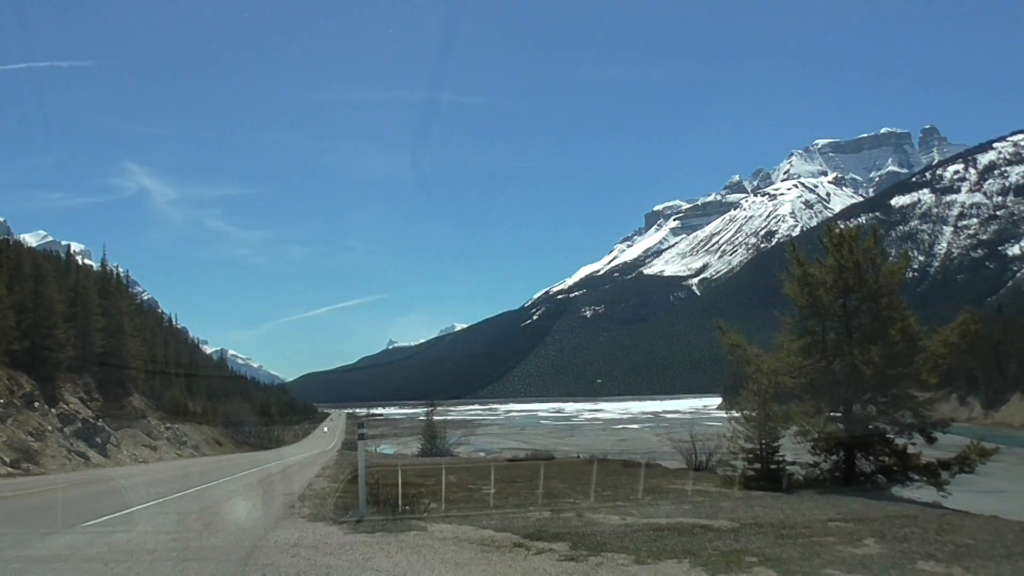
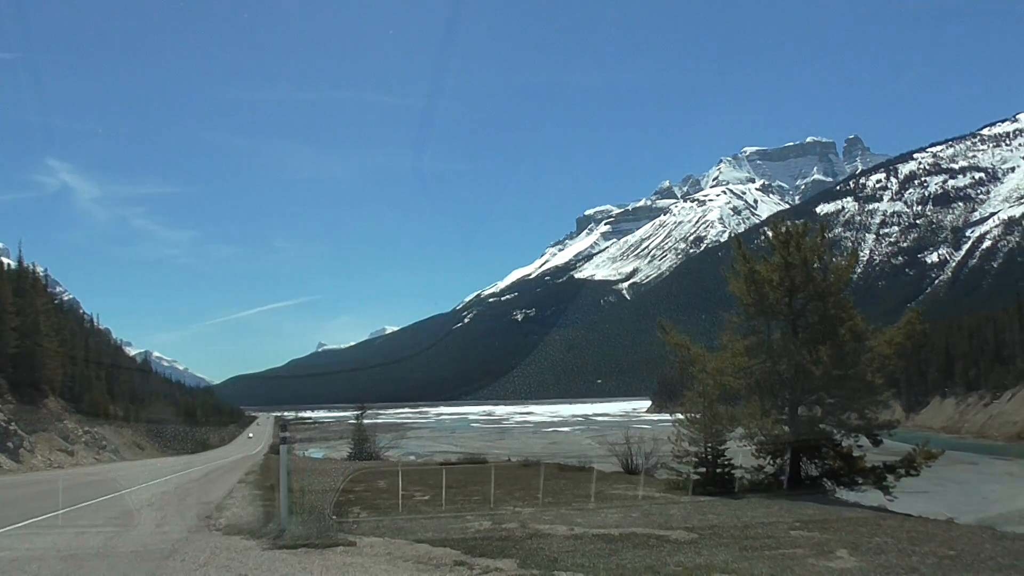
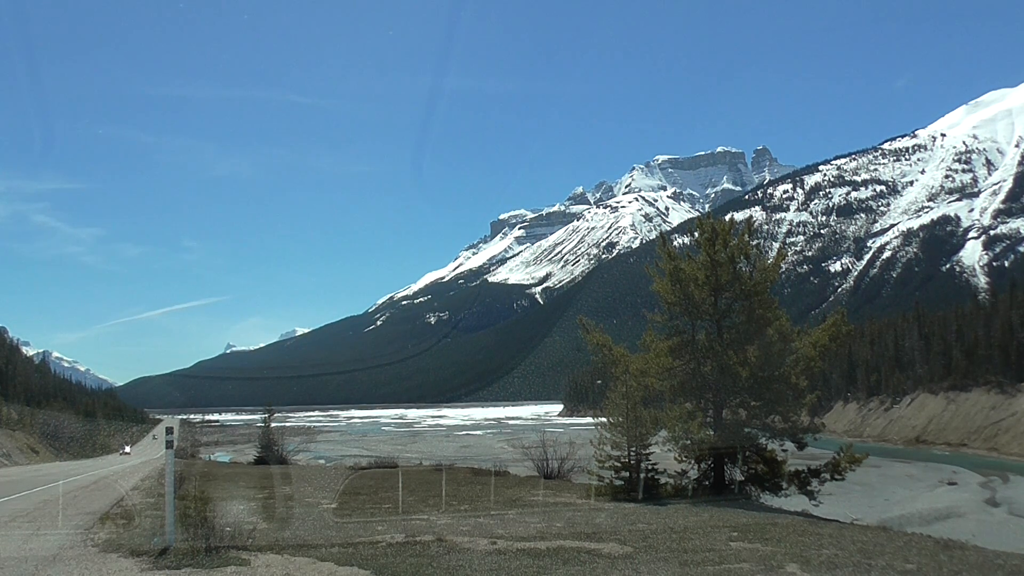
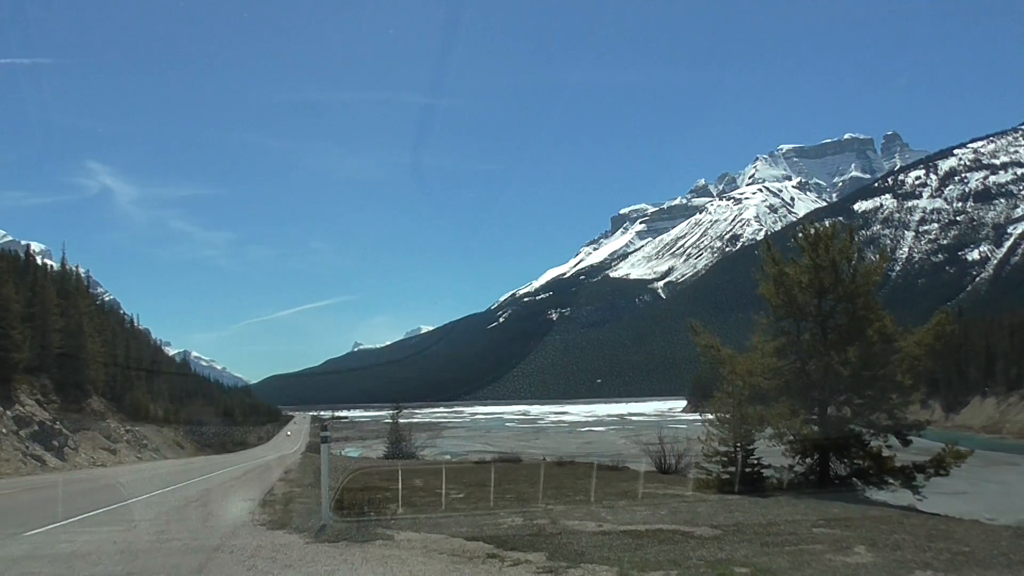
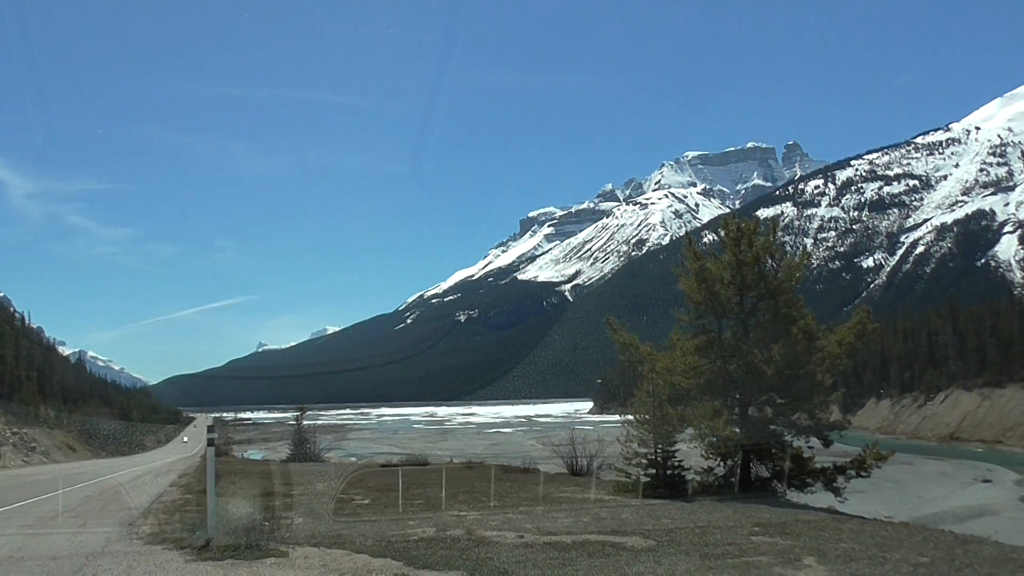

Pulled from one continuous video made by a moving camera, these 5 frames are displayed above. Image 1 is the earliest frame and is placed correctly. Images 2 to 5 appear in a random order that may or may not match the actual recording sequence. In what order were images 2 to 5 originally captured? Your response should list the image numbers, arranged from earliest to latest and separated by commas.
4, 2, 5, 3
